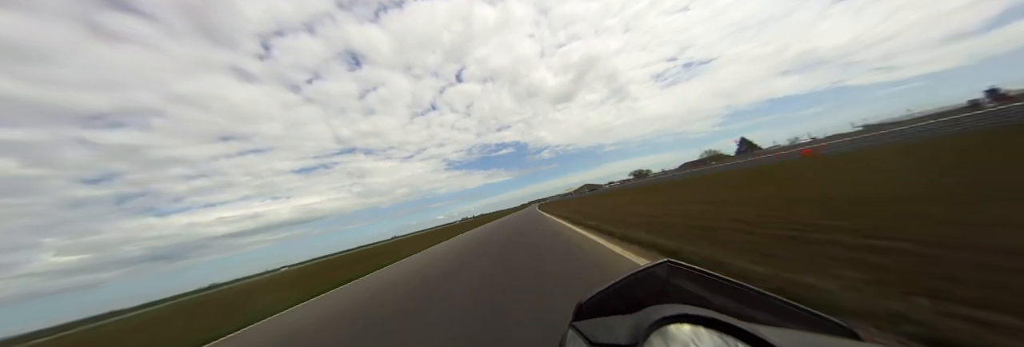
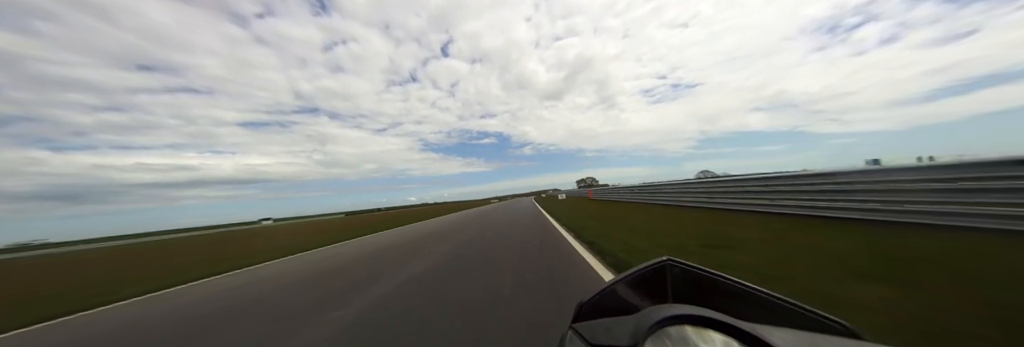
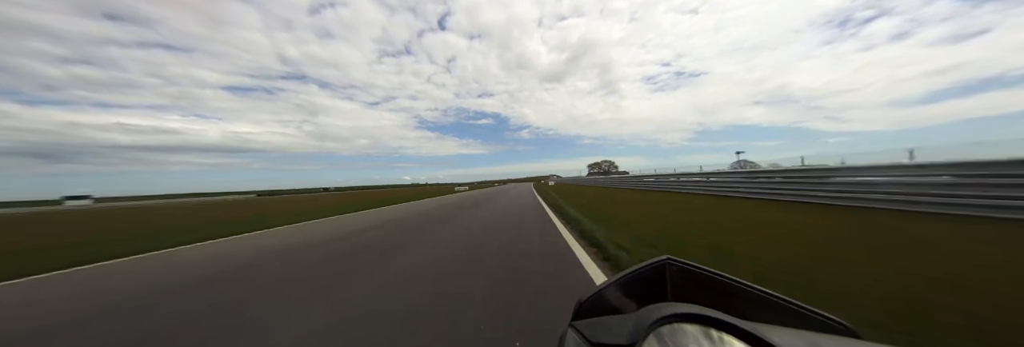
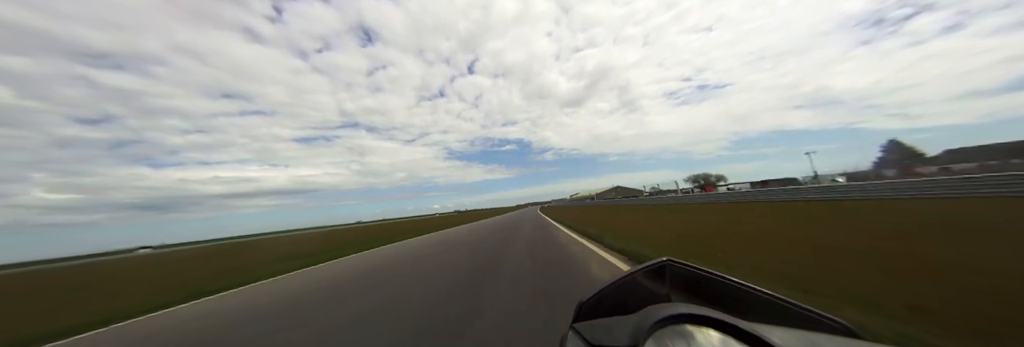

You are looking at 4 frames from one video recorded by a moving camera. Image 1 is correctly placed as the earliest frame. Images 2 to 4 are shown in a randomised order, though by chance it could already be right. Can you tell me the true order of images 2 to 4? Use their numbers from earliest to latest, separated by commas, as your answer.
4, 2, 3
